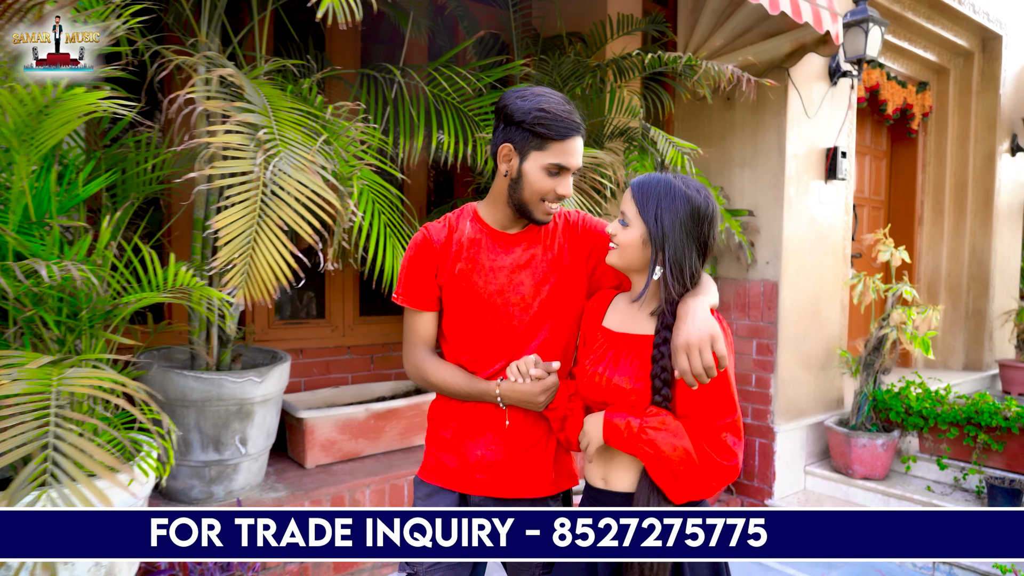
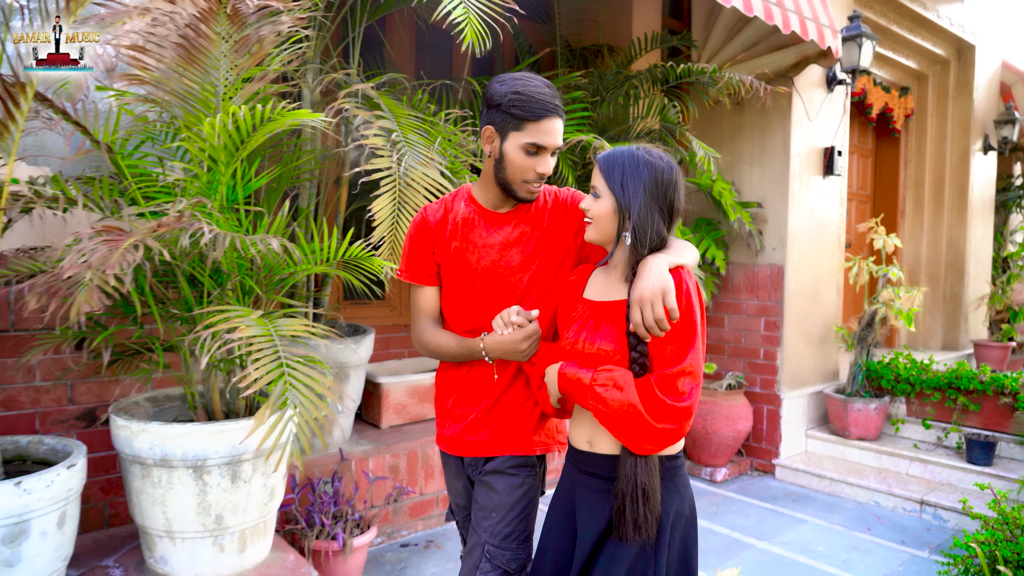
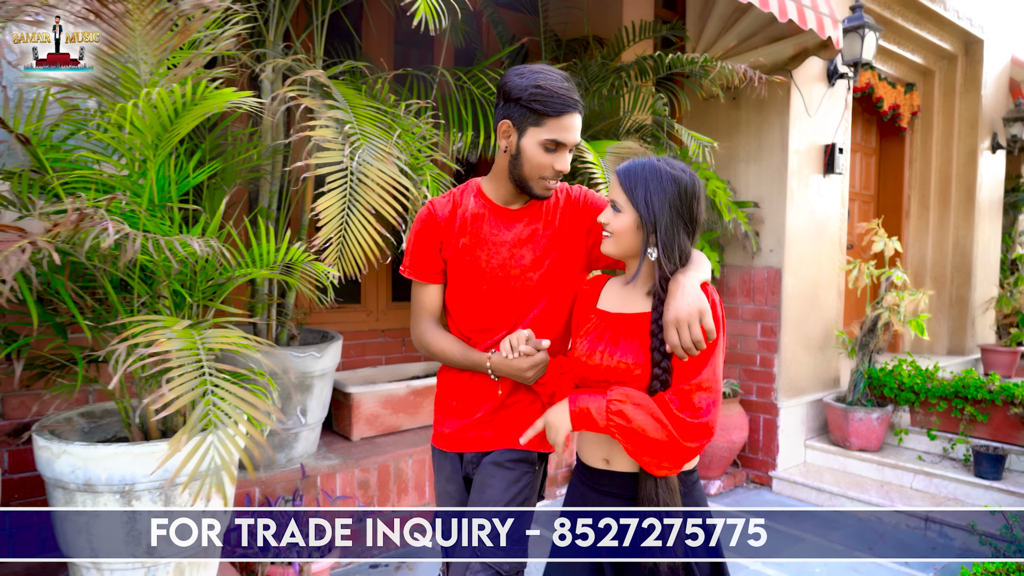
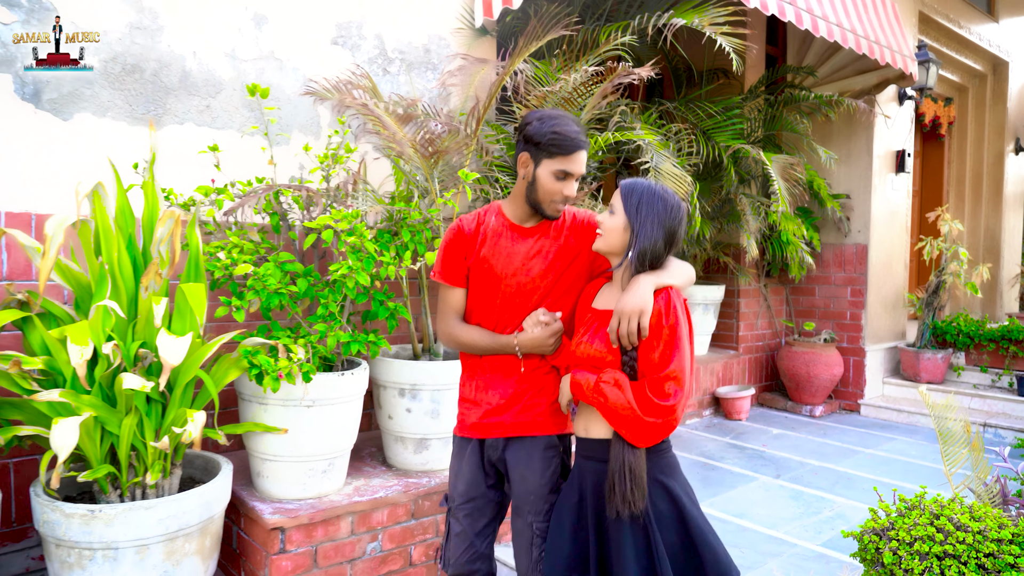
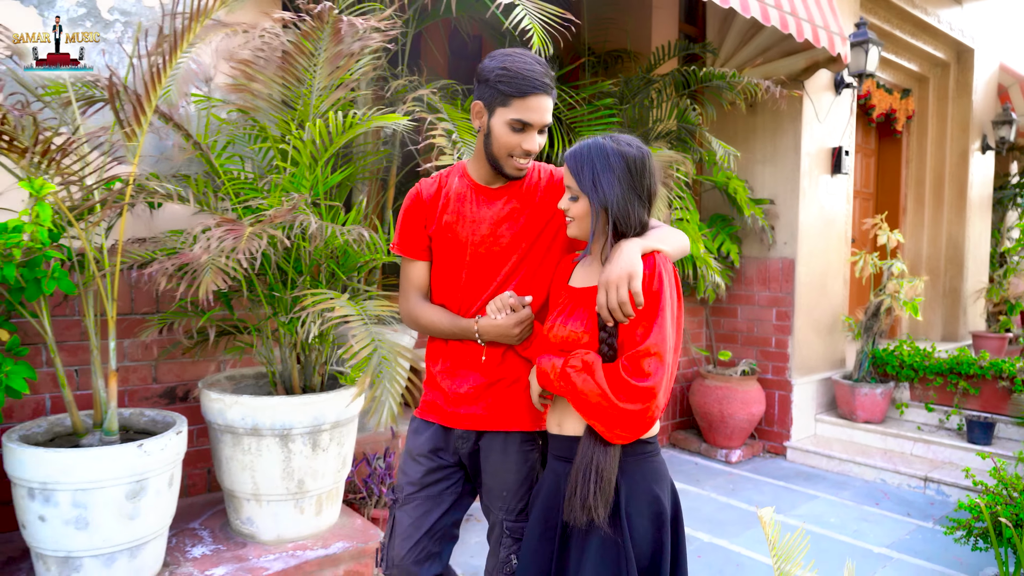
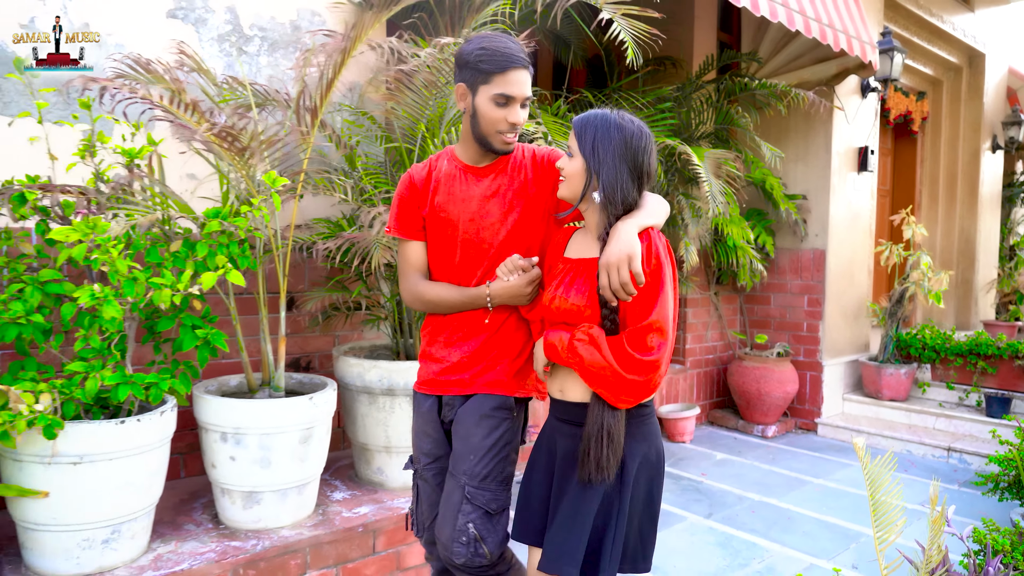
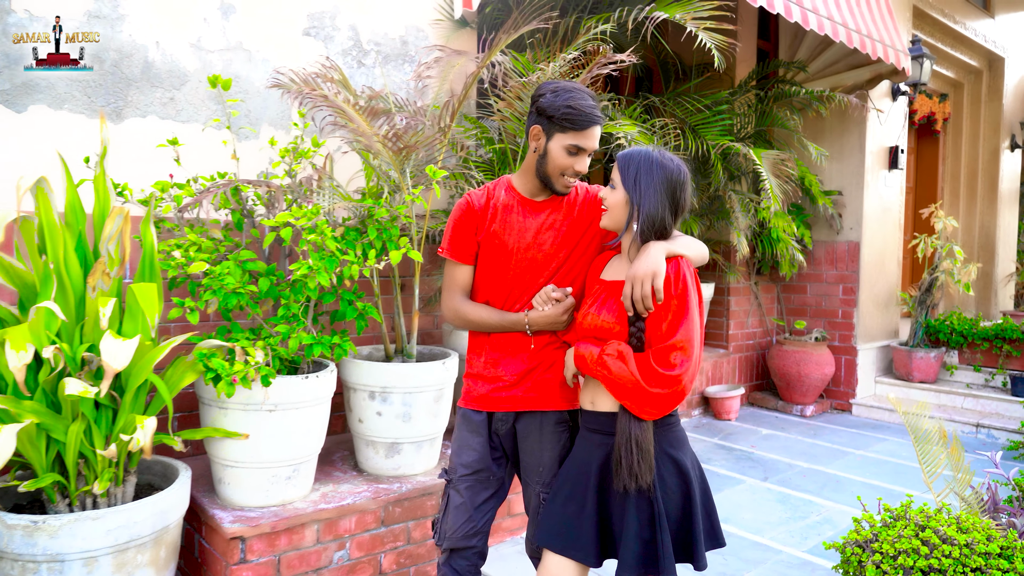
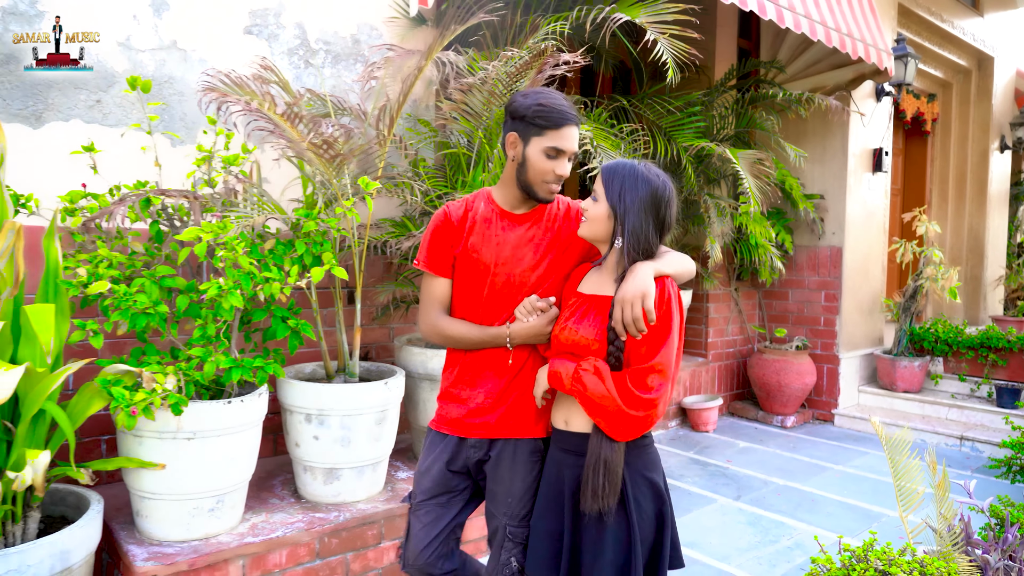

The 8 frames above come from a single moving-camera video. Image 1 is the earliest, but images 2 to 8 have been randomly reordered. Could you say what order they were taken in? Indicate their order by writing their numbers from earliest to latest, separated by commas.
3, 2, 5, 6, 8, 7, 4
